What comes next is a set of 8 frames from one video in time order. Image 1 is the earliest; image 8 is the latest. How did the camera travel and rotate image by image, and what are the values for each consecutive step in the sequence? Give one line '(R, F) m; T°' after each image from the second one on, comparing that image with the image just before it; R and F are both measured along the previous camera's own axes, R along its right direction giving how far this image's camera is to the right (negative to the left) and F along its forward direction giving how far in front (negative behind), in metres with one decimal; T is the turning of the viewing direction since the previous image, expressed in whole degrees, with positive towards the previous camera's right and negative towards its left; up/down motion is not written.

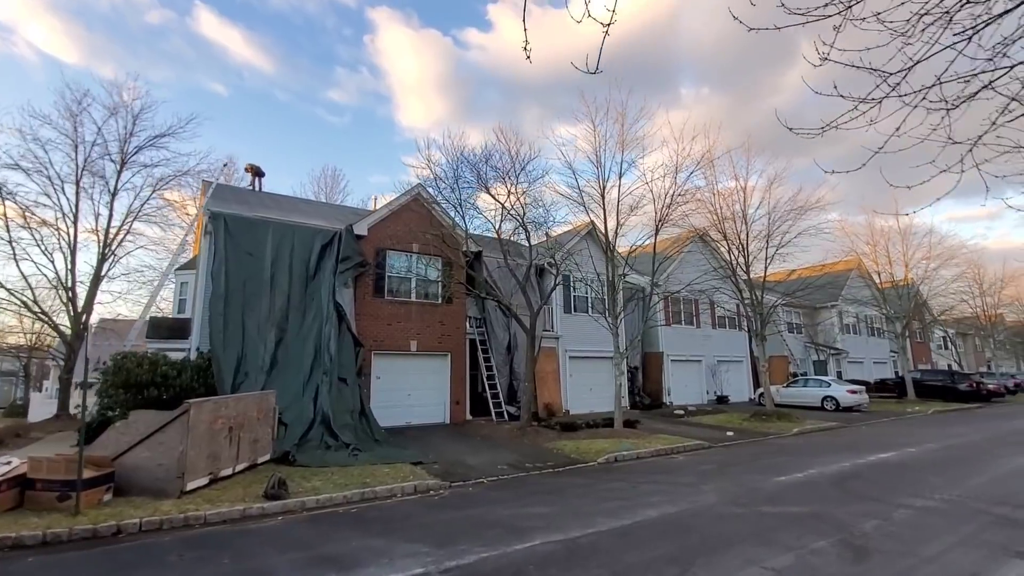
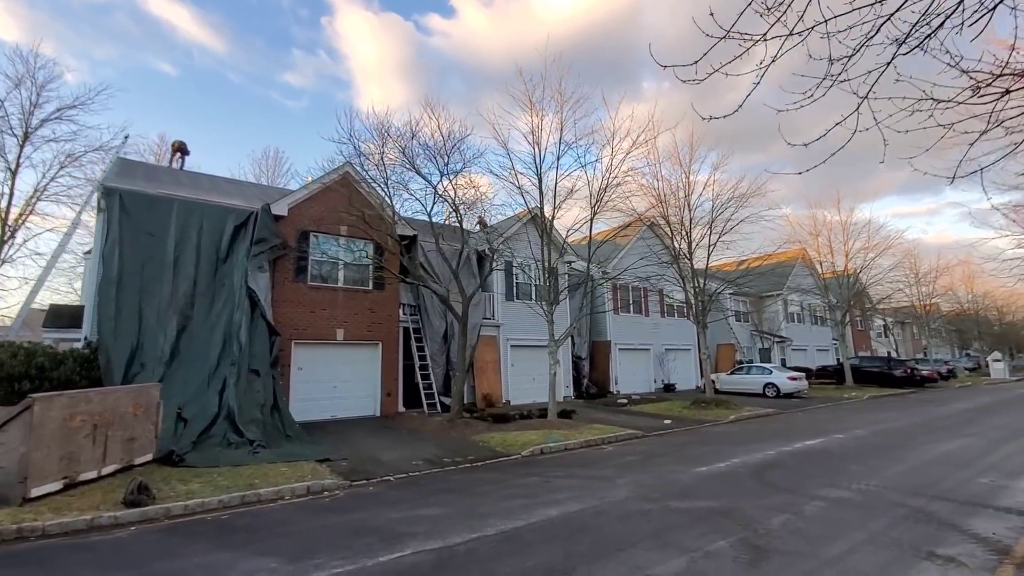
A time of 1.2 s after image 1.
(+1.0, +0.8) m; +4°
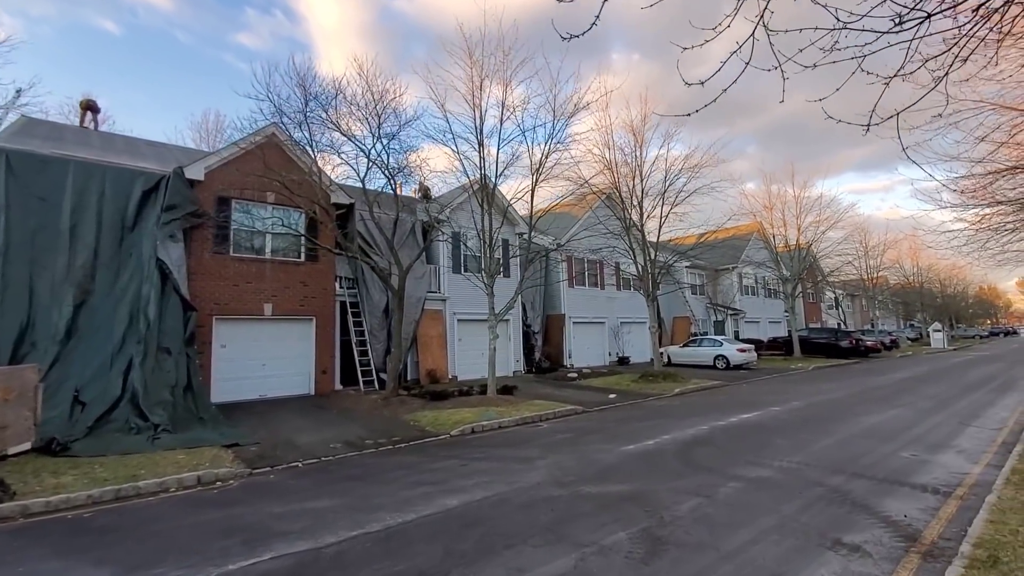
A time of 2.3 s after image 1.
(+0.9, +0.7) m; +3°
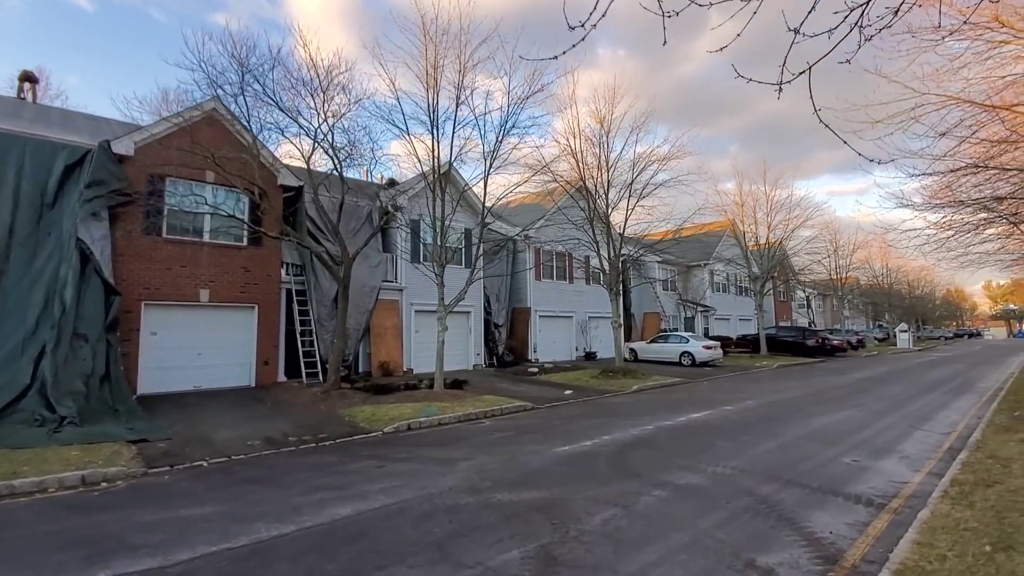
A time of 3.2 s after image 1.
(+0.8, +0.6) m; +2°
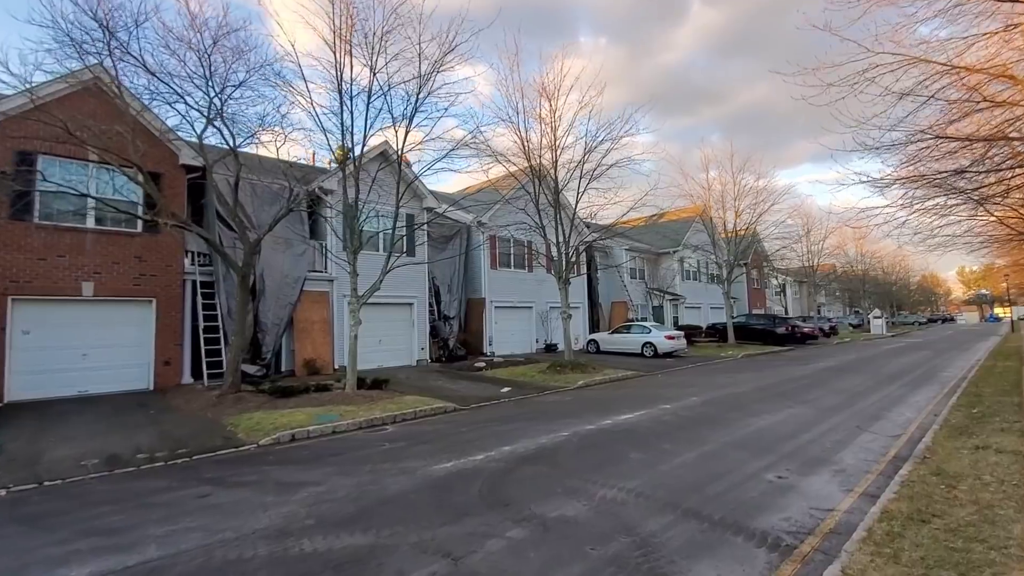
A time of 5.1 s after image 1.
(+1.6, +1.4) m; +2°
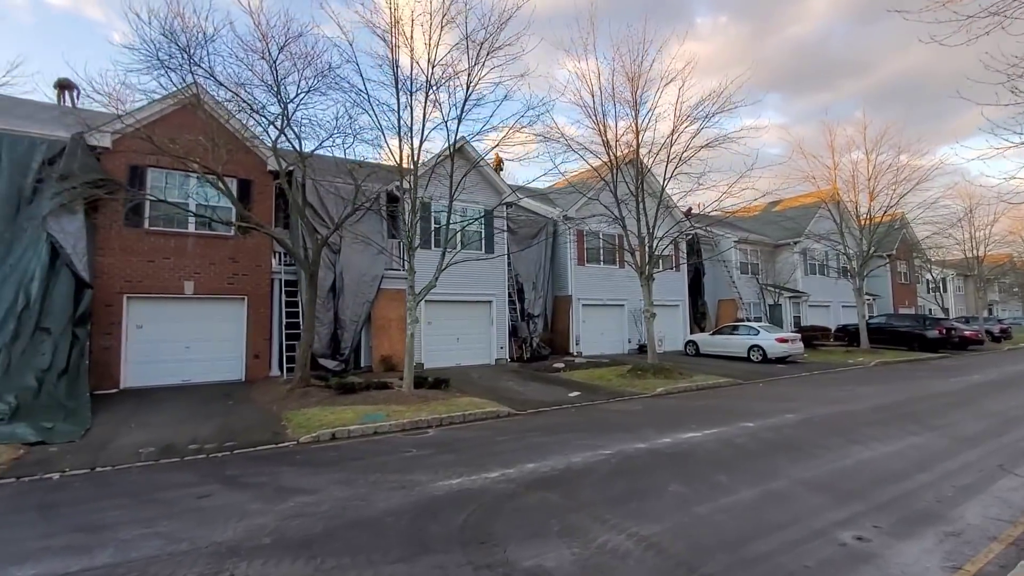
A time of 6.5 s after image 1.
(+1.2, +1.0) m; -13°
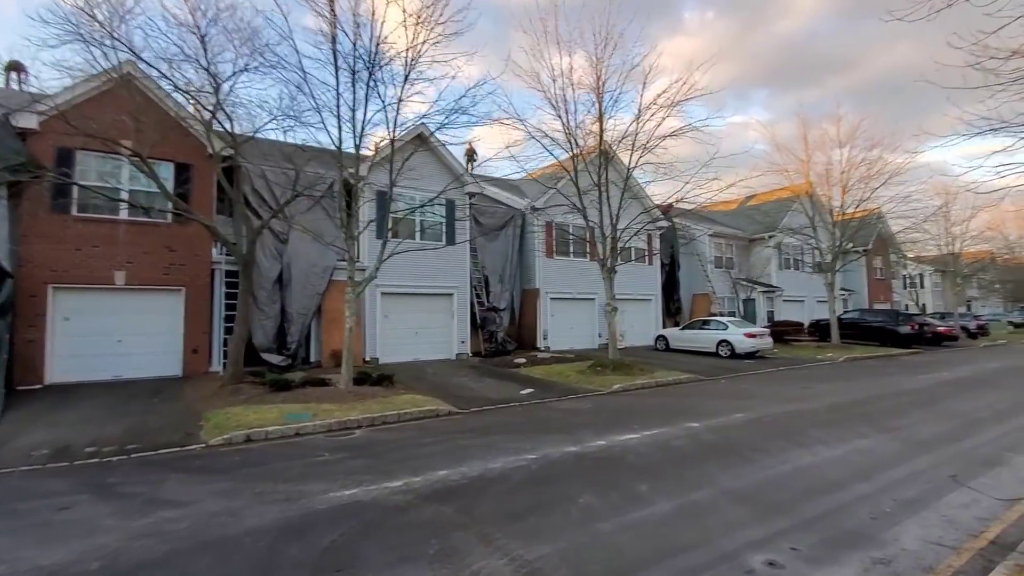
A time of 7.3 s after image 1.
(+0.9, +0.6) m; +1°
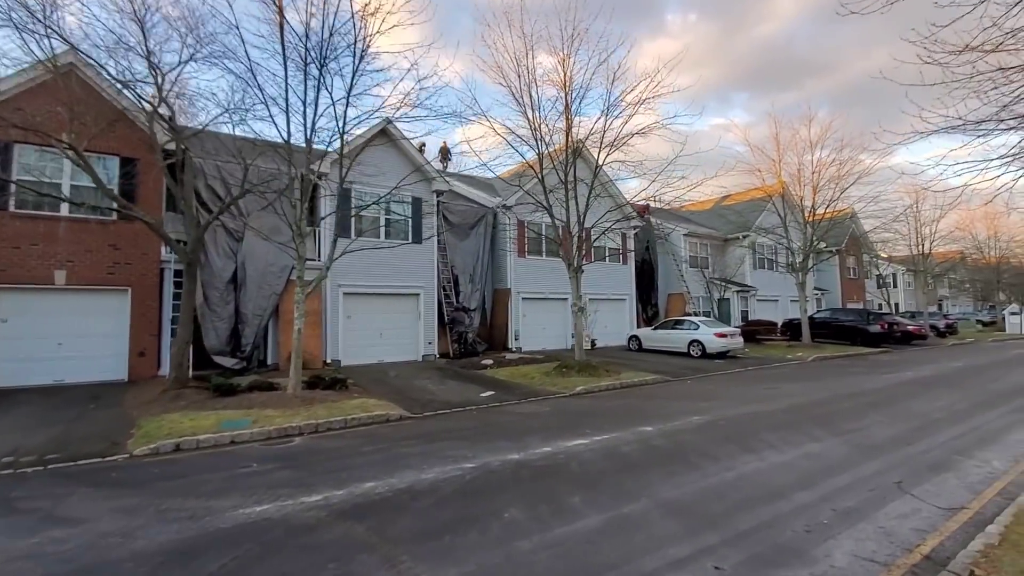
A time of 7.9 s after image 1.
(+0.6, +0.3) m; +2°
